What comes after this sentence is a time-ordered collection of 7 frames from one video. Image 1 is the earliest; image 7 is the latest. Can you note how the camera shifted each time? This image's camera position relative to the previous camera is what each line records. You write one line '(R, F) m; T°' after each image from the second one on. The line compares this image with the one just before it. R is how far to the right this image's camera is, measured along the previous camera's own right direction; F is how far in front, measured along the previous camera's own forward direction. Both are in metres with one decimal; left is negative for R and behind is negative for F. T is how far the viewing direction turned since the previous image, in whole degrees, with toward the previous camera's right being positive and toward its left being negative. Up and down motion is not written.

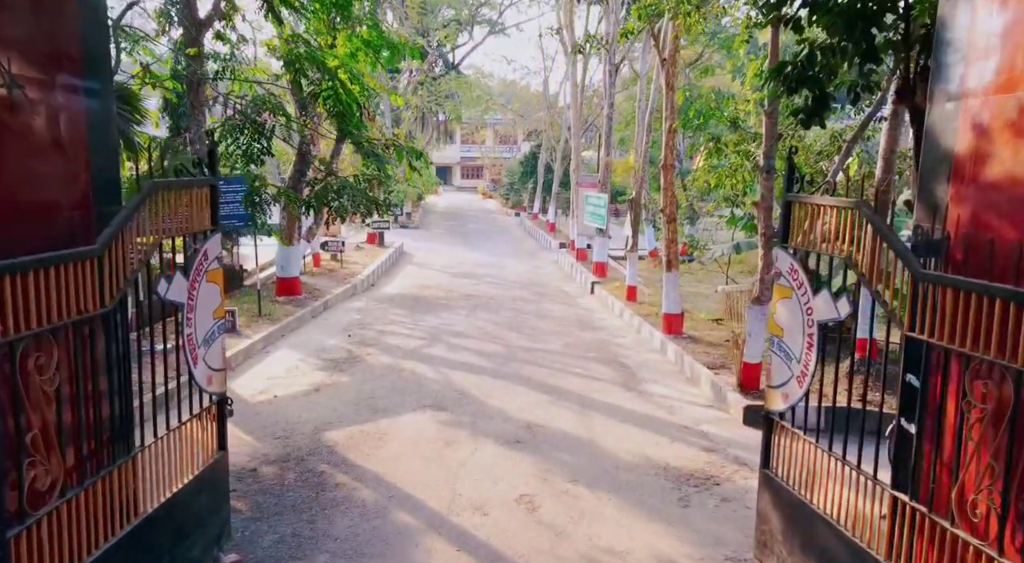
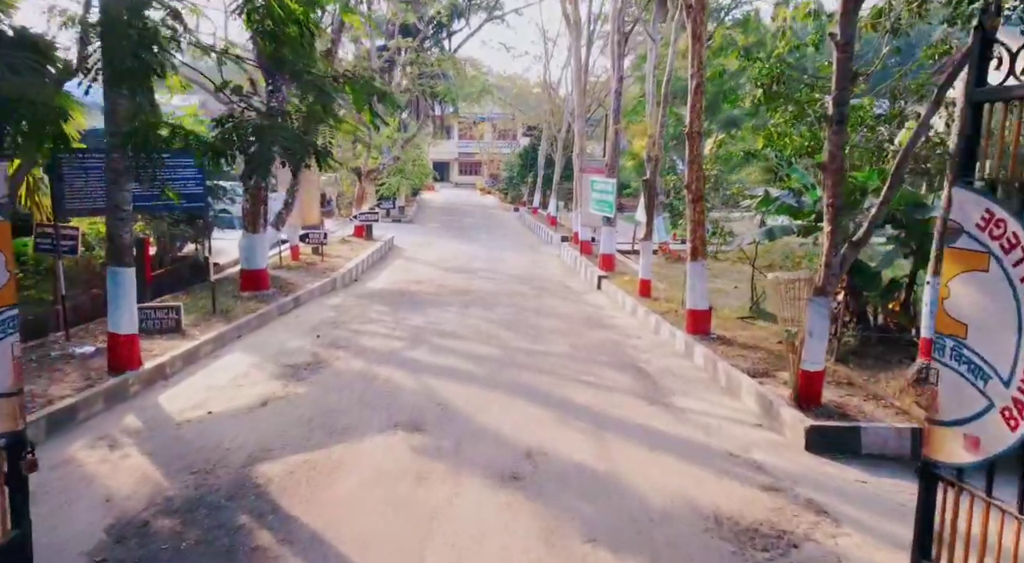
(0.0, +1.4) m; 0°
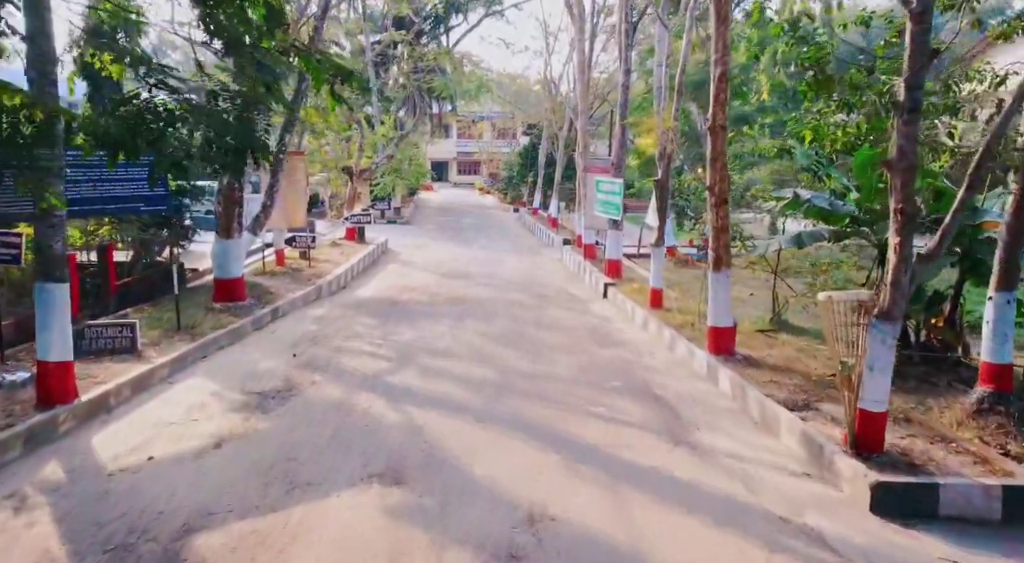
(0.0, +0.9) m; 0°
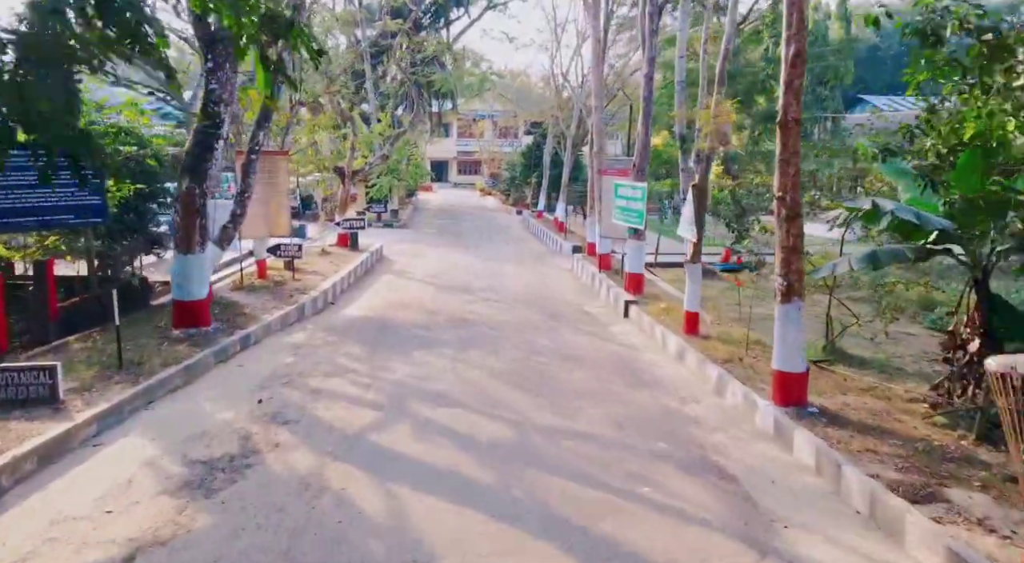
(-0.1, +1.3) m; 0°
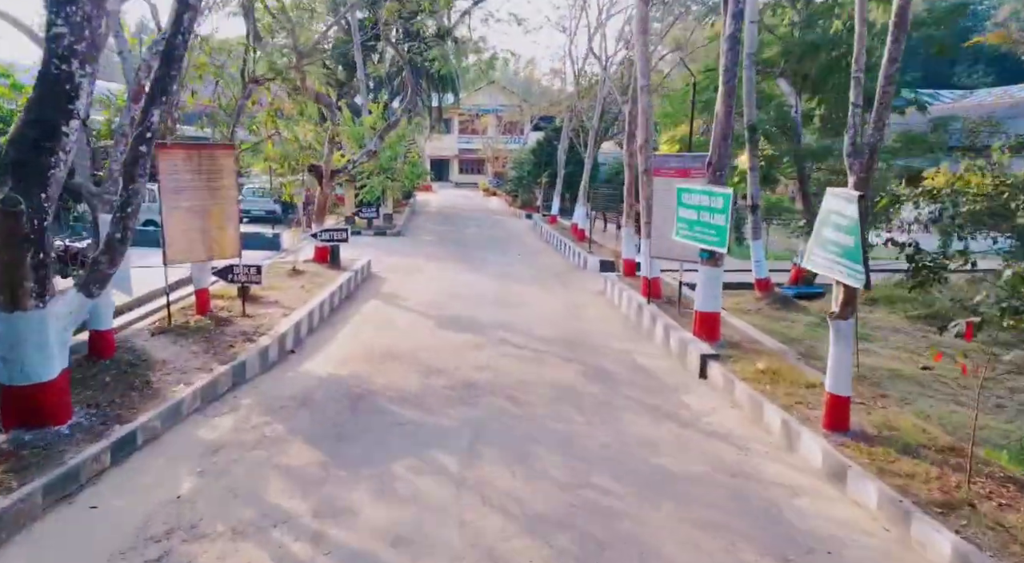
(-0.3, +3.0) m; 0°
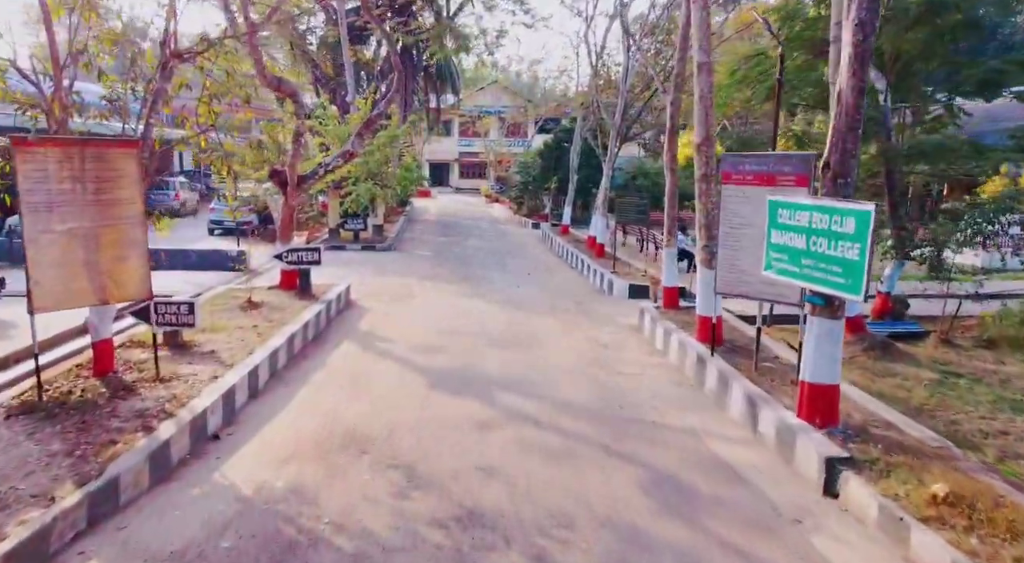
(-0.1, +2.5) m; 0°
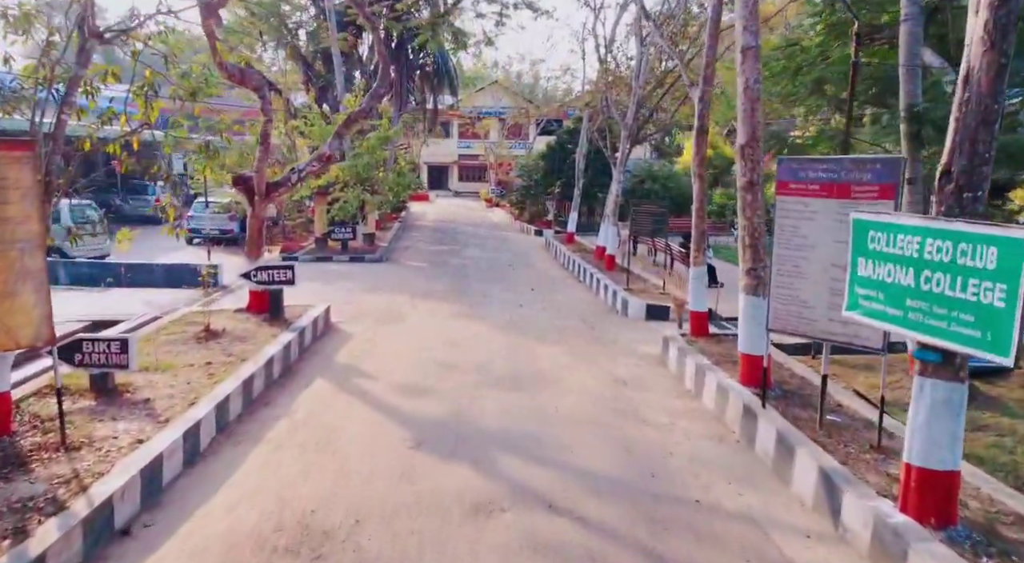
(0.0, +1.4) m; 0°
